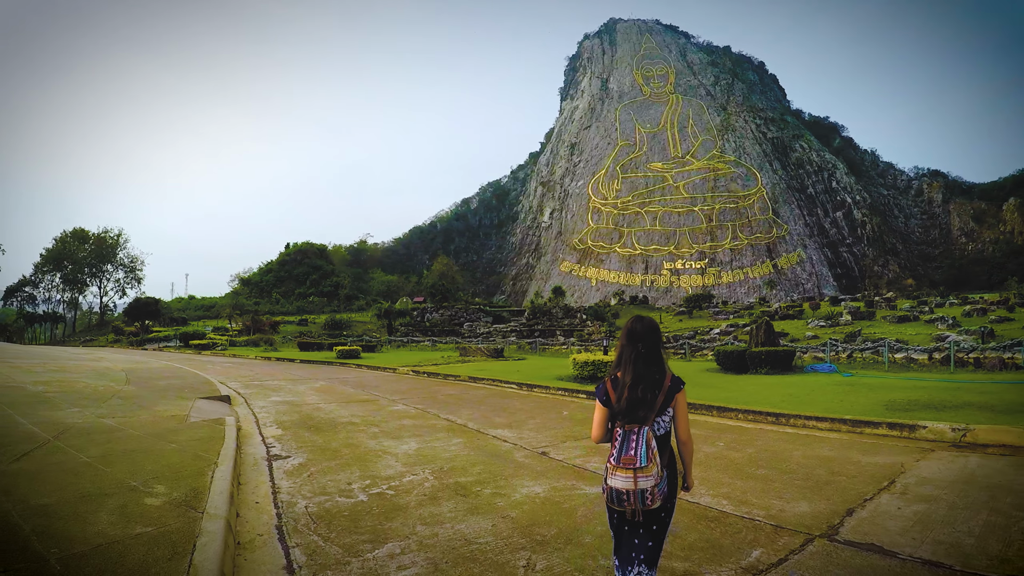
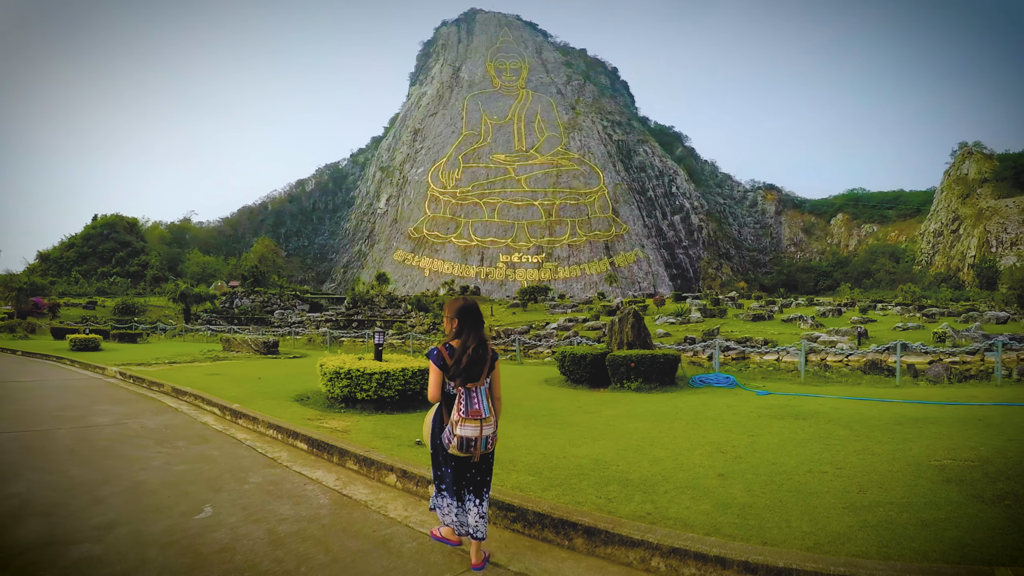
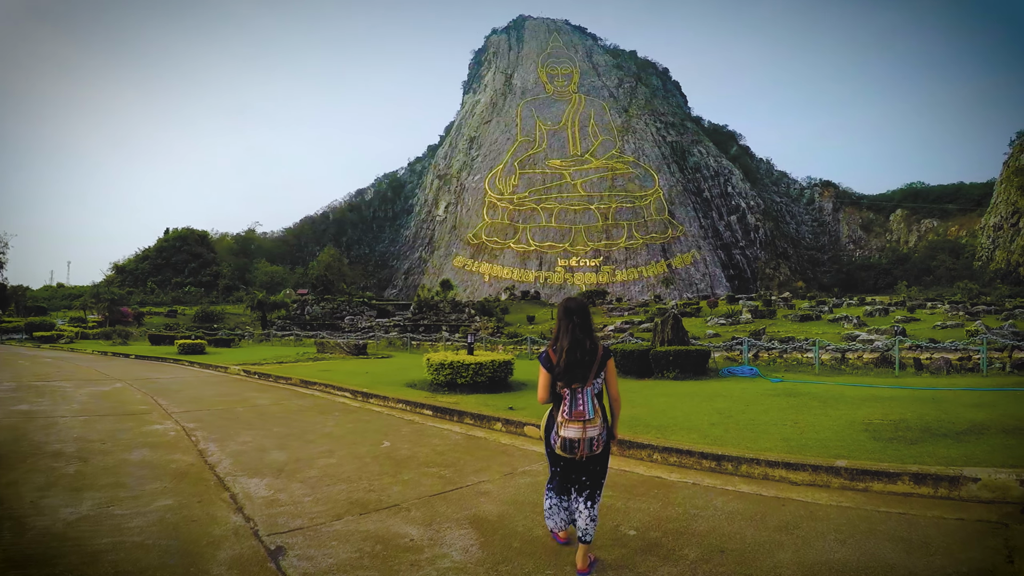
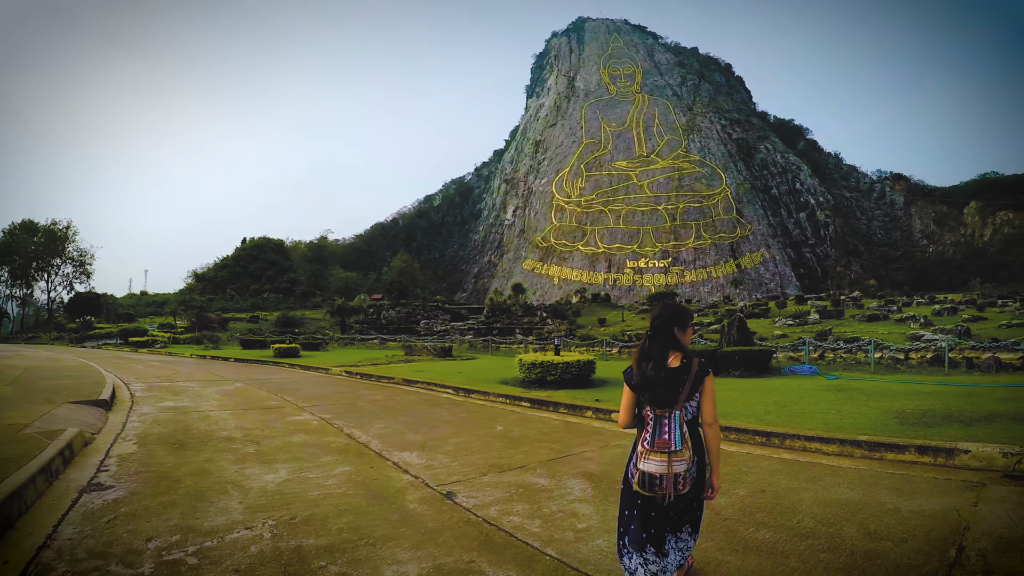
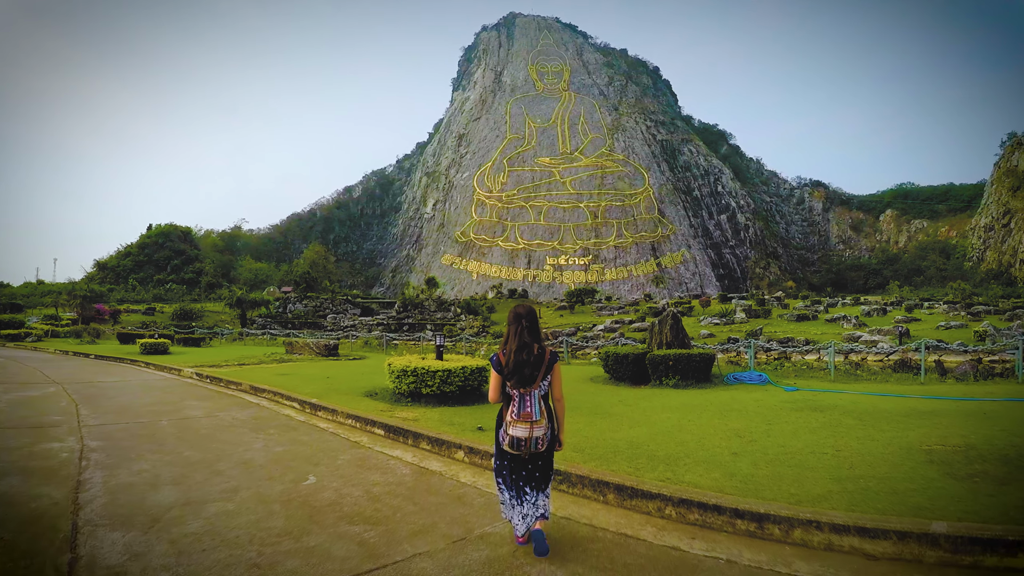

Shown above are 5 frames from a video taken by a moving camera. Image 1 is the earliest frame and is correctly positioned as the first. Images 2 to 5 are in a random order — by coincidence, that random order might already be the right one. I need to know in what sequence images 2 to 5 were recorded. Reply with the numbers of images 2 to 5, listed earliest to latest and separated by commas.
4, 3, 5, 2
